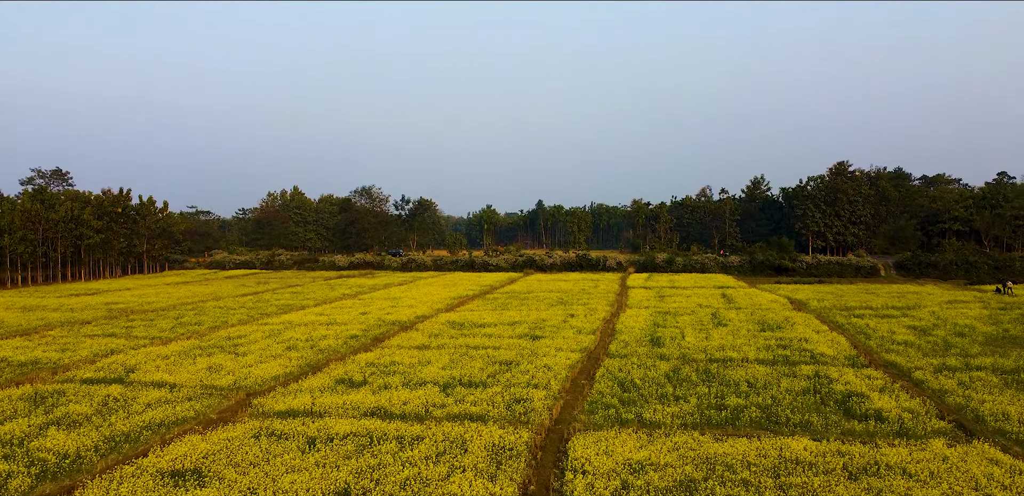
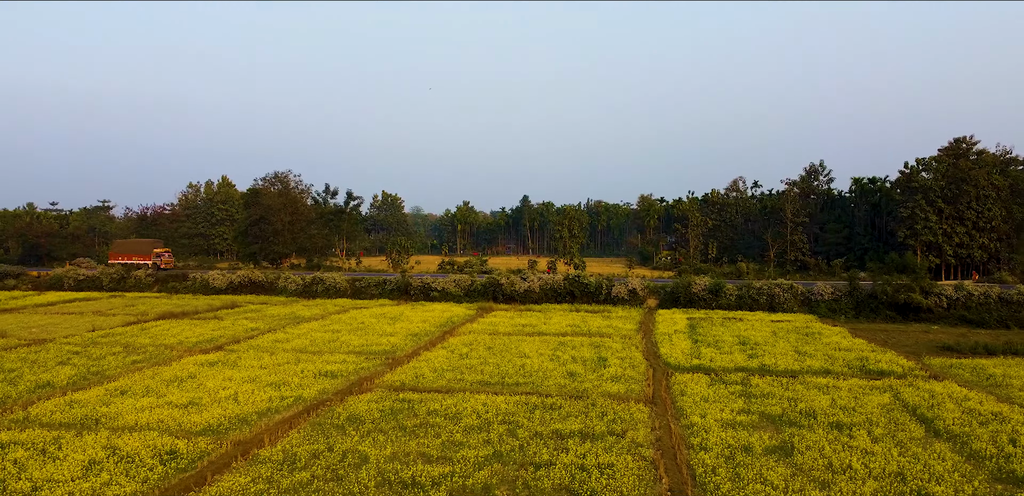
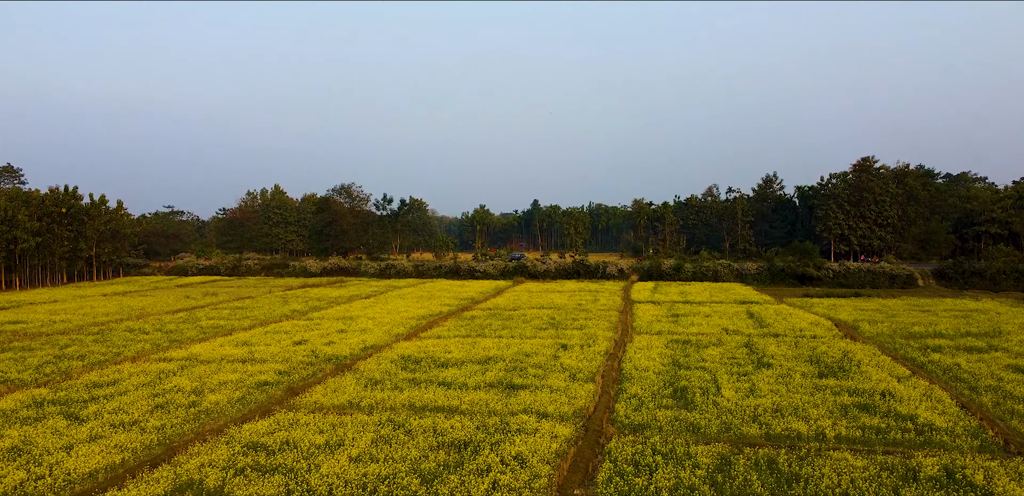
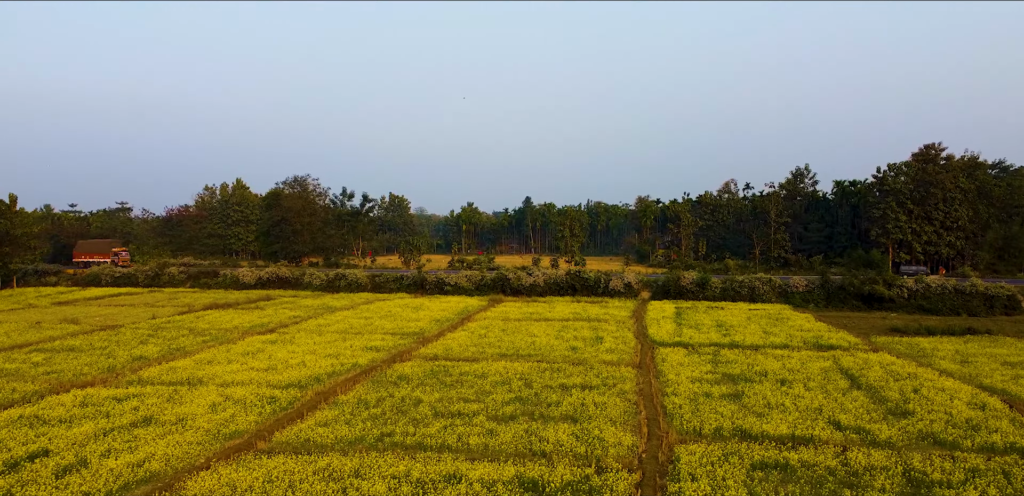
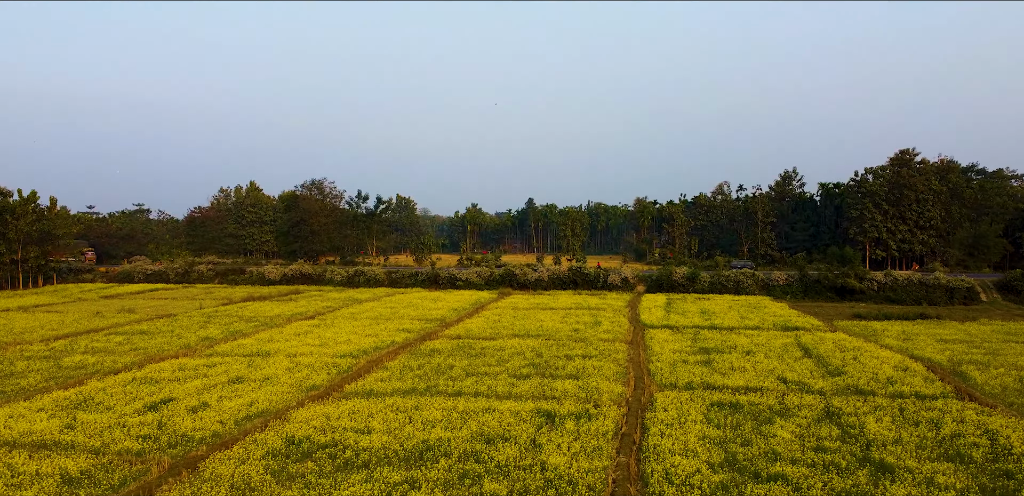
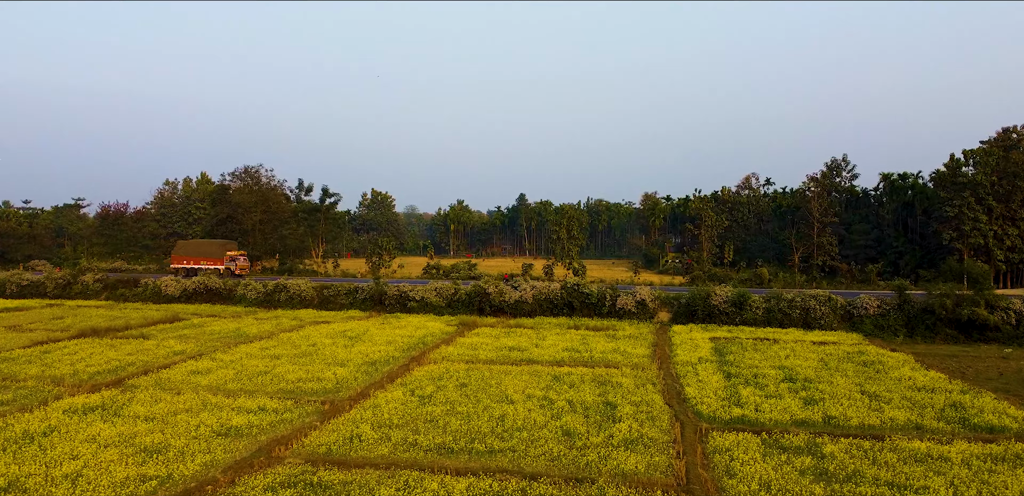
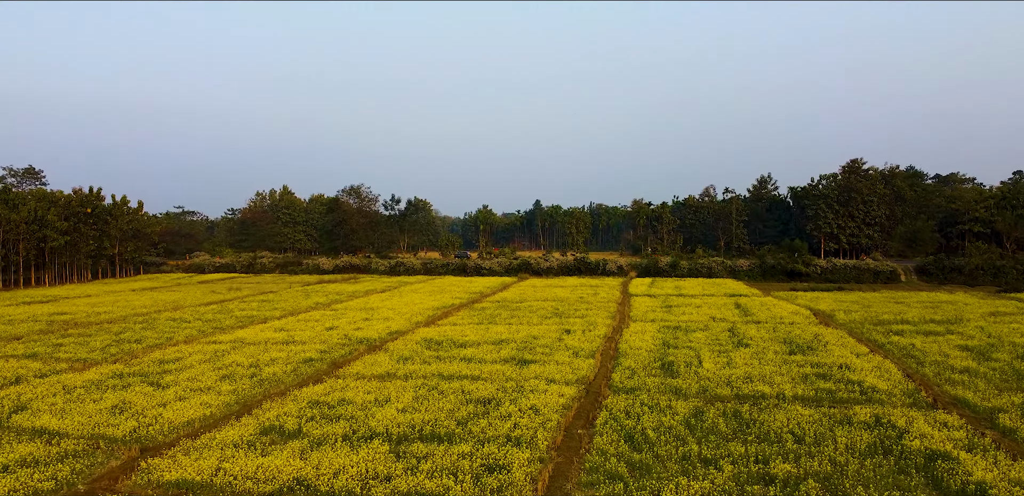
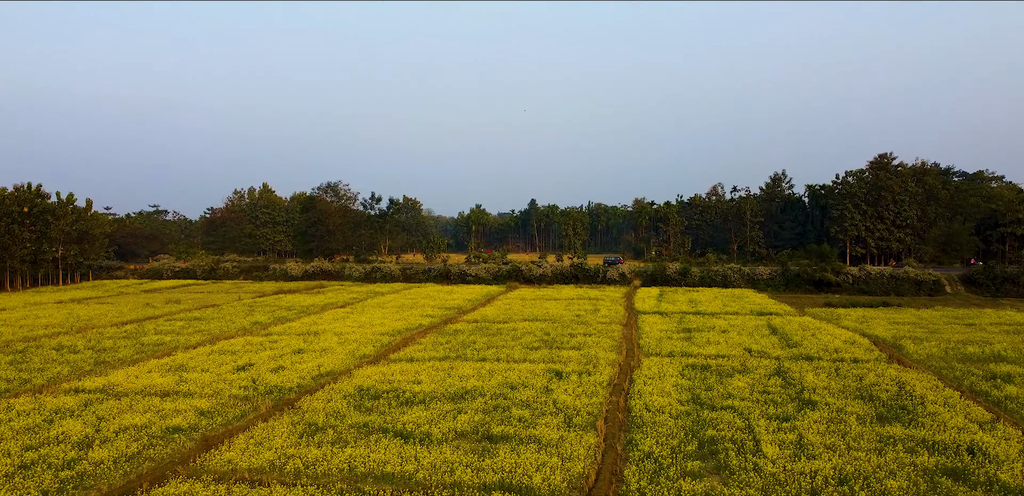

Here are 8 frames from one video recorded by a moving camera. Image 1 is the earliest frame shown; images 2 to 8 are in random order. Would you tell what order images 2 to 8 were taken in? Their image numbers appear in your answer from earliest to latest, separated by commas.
7, 3, 8, 5, 4, 2, 6
